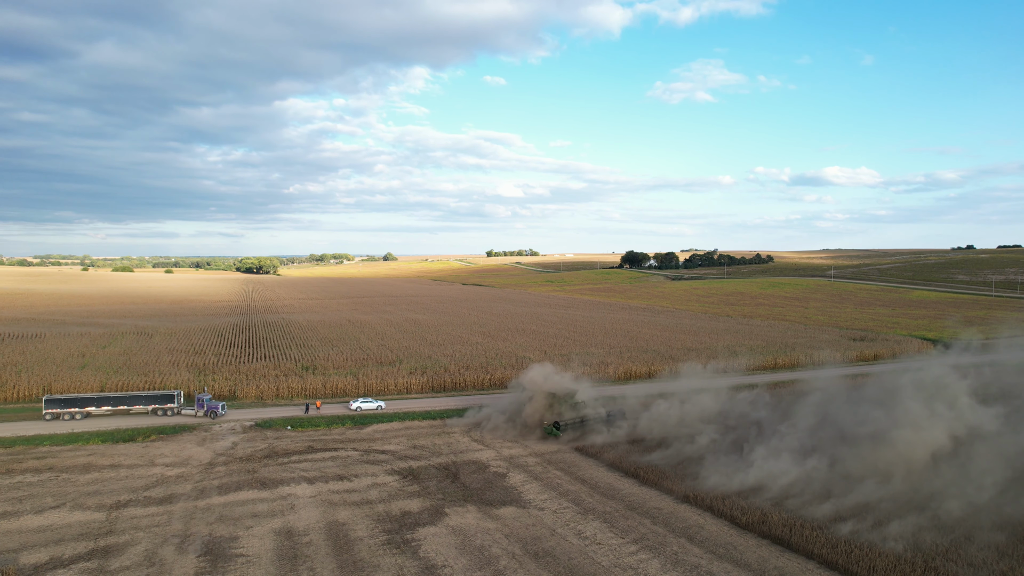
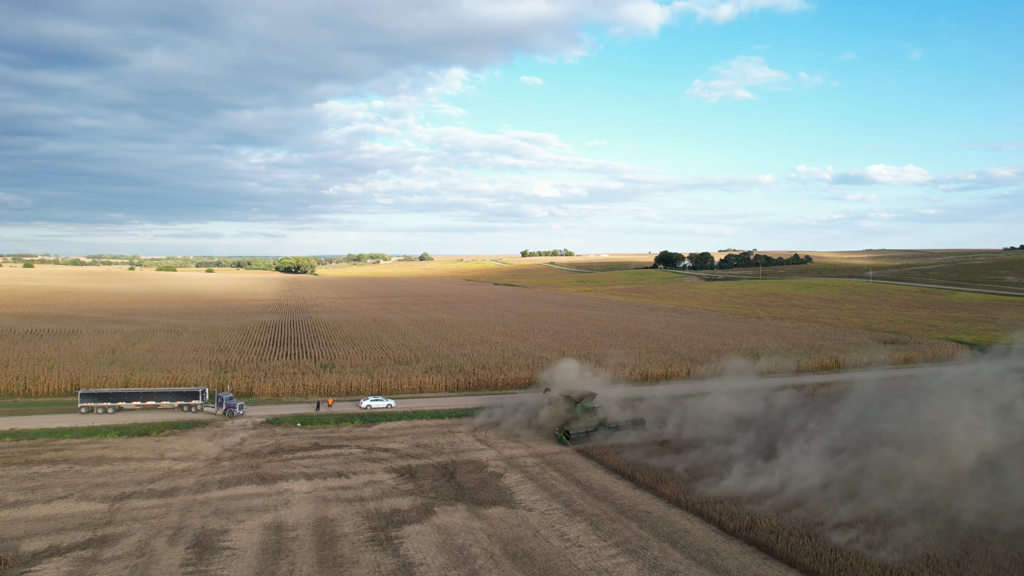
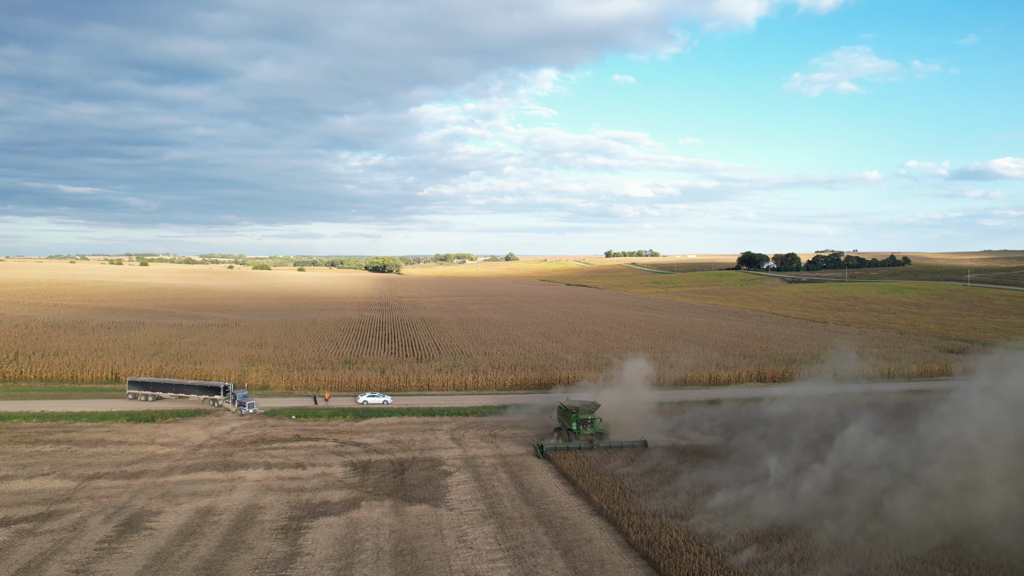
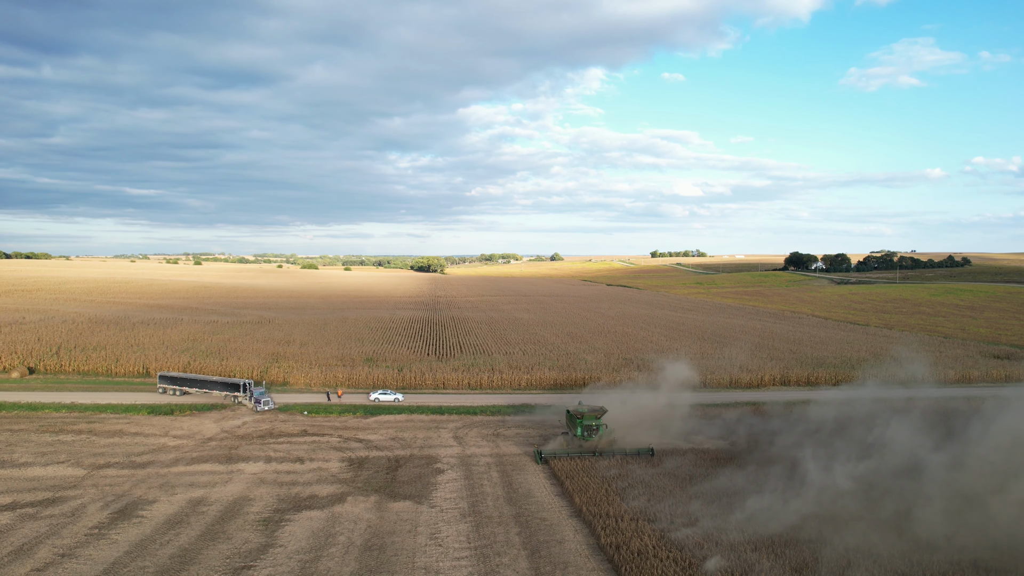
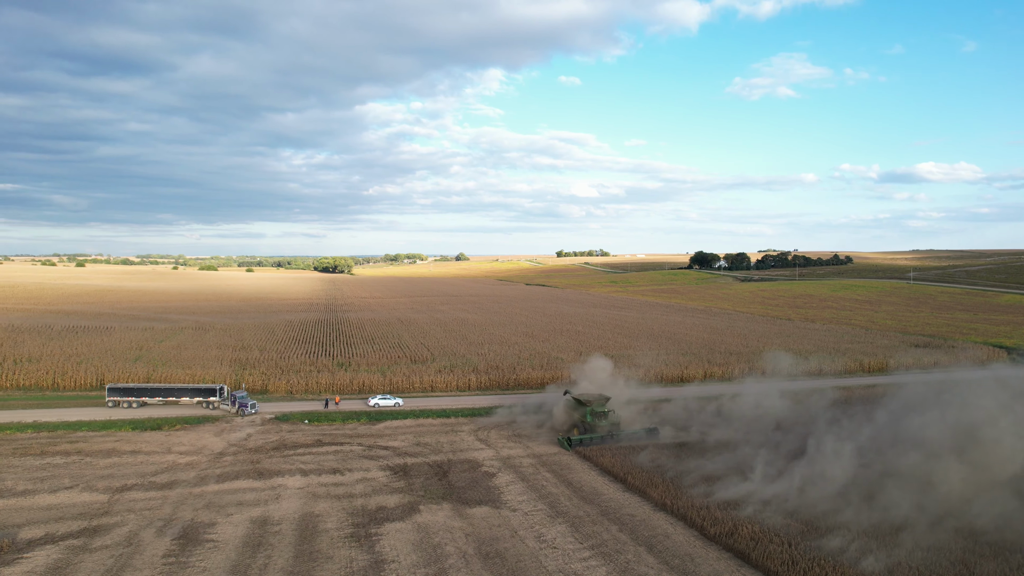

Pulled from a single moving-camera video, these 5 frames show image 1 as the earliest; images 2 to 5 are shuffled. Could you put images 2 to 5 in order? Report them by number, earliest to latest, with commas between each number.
2, 5, 3, 4
